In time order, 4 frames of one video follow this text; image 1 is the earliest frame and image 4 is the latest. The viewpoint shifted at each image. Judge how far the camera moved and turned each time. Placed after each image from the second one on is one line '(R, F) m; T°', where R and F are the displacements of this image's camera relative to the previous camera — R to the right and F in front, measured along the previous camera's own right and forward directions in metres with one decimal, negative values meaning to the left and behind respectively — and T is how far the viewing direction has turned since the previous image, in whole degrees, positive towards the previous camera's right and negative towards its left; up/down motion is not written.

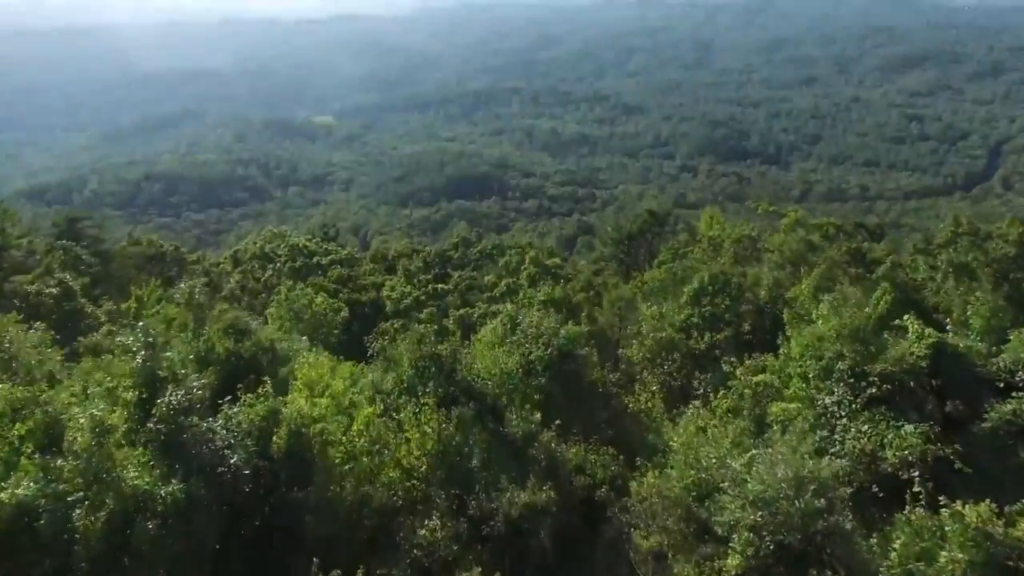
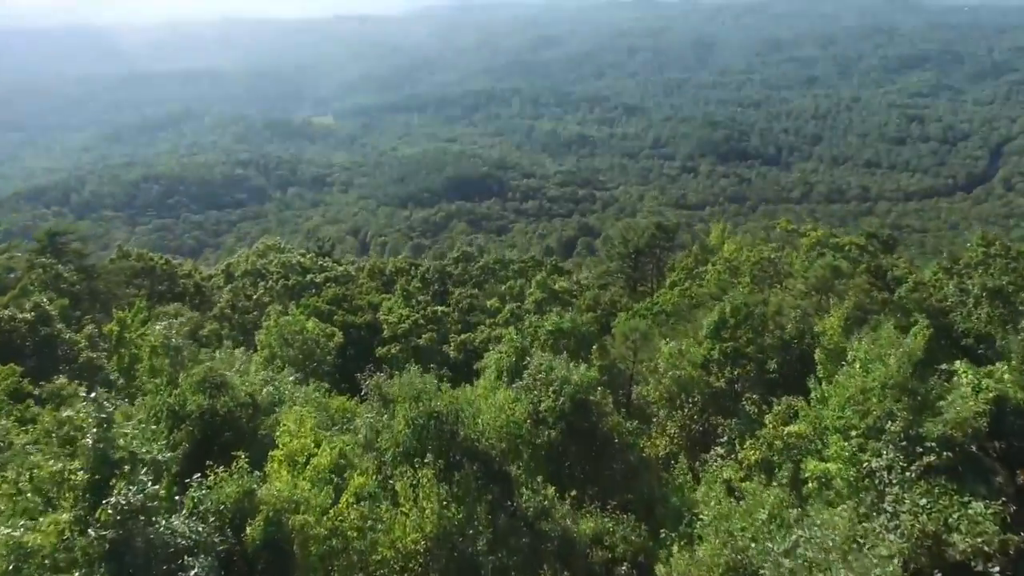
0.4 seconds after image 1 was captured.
(0.0, +0.5) m; 0°
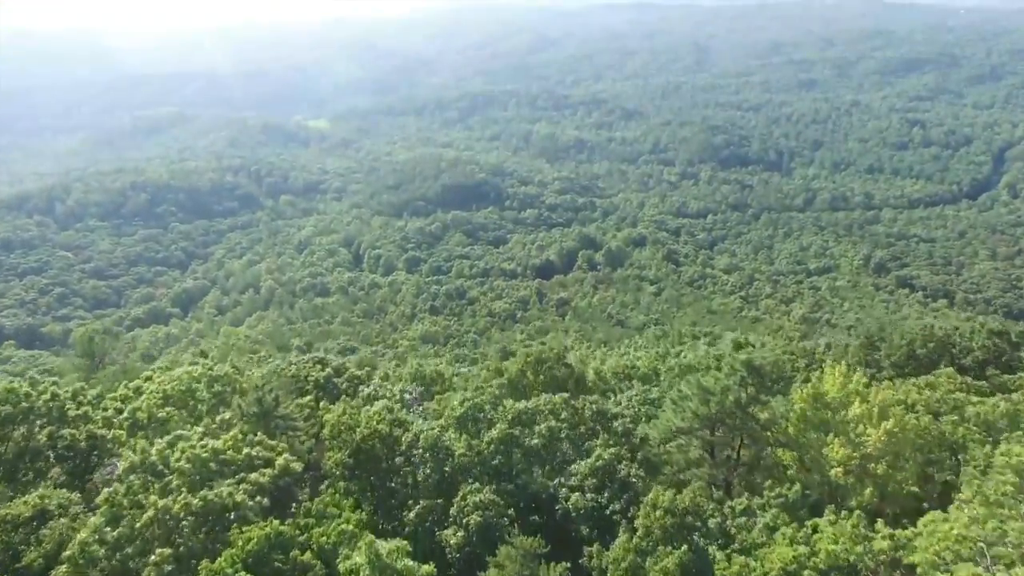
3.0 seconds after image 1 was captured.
(-0.3, +3.8) m; 0°
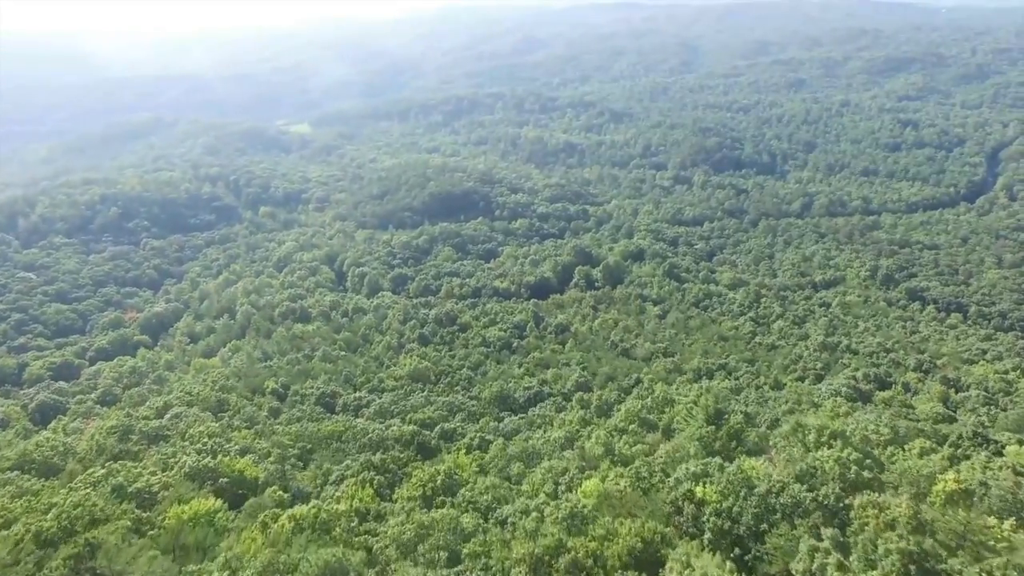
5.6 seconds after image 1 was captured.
(-0.8, +5.9) m; +1°
